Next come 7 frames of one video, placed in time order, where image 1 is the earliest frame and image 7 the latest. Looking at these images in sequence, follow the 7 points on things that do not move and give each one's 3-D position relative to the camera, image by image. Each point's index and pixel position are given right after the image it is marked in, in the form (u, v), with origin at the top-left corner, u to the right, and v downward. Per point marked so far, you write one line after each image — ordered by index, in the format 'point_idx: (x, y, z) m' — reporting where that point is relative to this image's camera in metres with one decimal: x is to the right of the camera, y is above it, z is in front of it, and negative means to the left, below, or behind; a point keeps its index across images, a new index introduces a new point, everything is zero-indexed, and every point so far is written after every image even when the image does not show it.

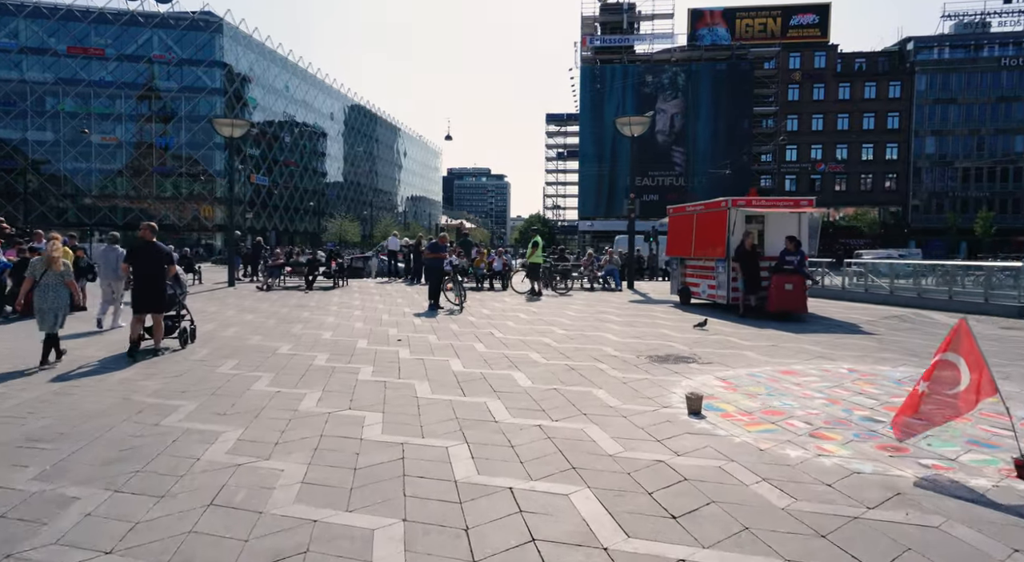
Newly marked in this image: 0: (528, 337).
0: (+0.2, -0.9, +10.2) m
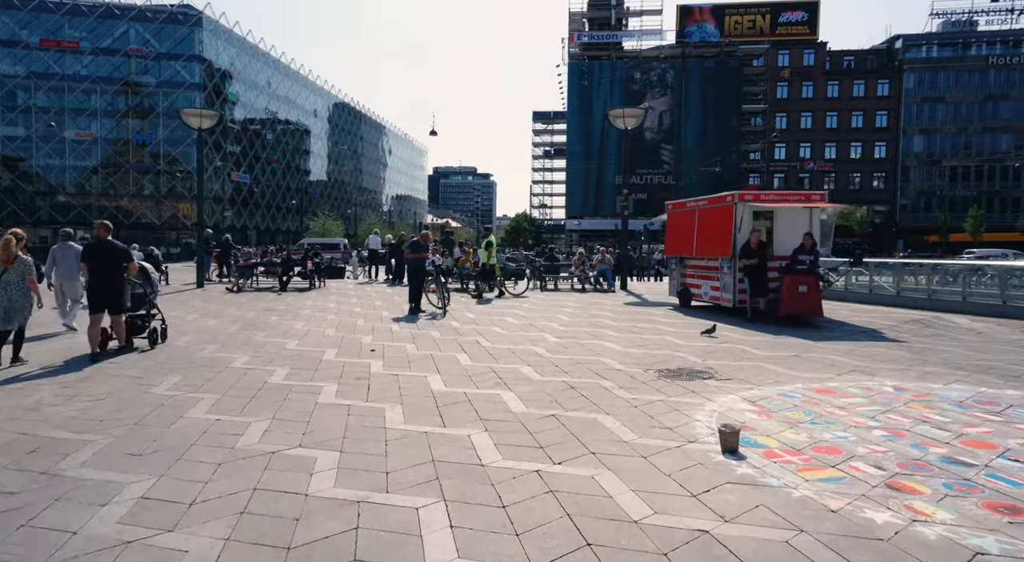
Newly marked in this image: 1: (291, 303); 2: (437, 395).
0: (+0.1, -1.0, +9.1) m
1: (-5.6, -0.6, +16.0) m
2: (-0.7, -1.1, +6.2) m
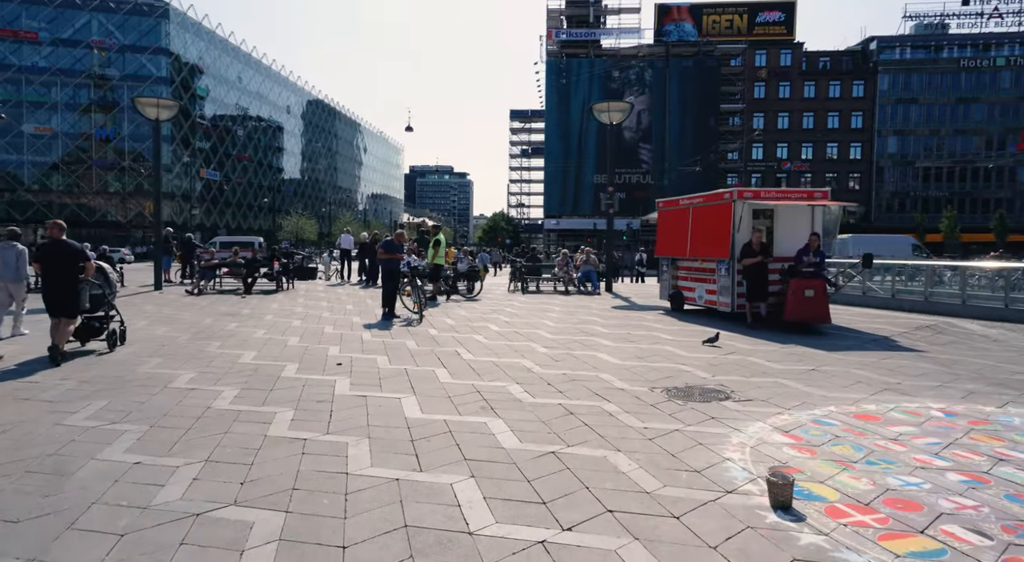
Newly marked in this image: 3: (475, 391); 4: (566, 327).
0: (-0.1, -1.0, +8.1) m
1: (-6.0, -0.6, +14.8) m
2: (-0.8, -1.2, +5.2) m
3: (-0.4, -1.1, +6.4) m
4: (+1.0, -0.8, +11.5) m
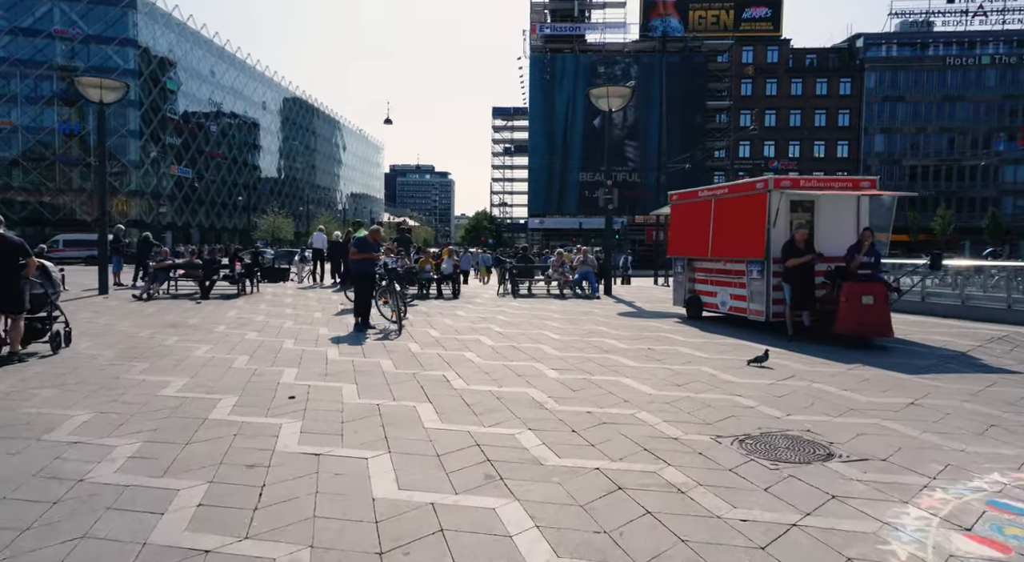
0: (-0.1, -1.1, +6.3) m
1: (-6.2, -0.7, +12.8) m
2: (-0.7, -1.3, +3.4) m
3: (-0.3, -1.2, +4.6) m
4: (+0.9, -0.9, +9.7) m
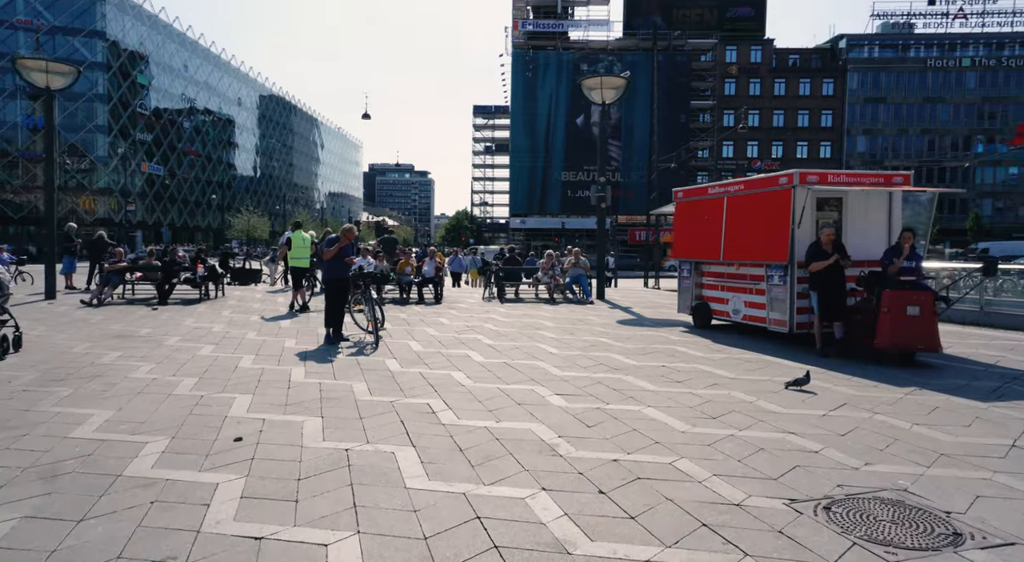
0: (-0.1, -1.2, +5.2) m
1: (-6.3, -0.8, +11.5) m
2: (-0.6, -1.3, +2.2) m
3: (-0.2, -1.3, +3.4) m
4: (+0.9, -1.0, +8.6) m
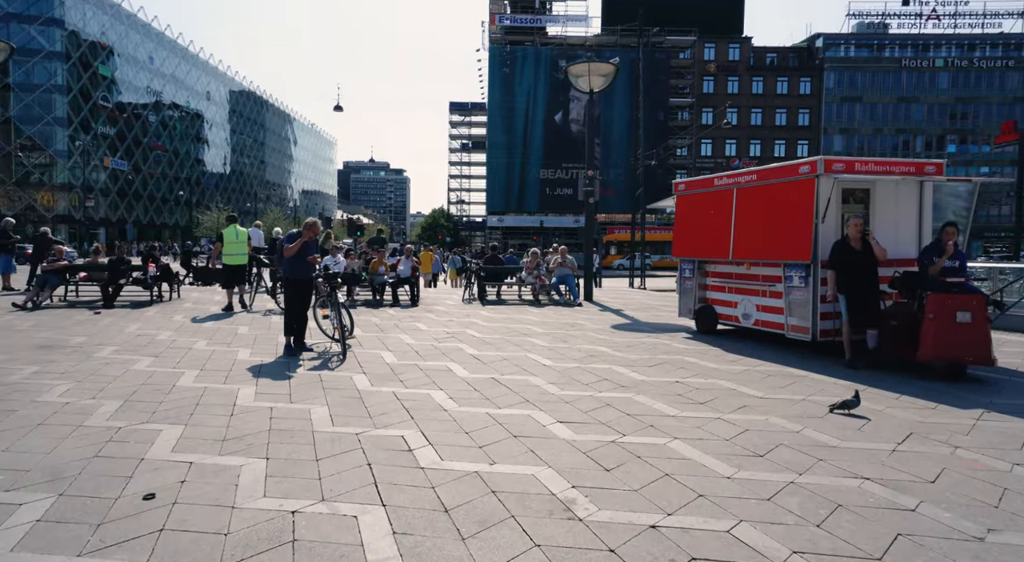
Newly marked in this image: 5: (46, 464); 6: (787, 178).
0: (-0.1, -1.2, +4.1) m
1: (-6.6, -0.8, +10.1) m
2: (-0.5, -1.4, +1.1) m
3: (-0.2, -1.3, +2.3) m
4: (+0.7, -1.0, +7.5) m
5: (-3.1, -1.2, +4.2) m
6: (+3.5, +1.3, +8.1) m
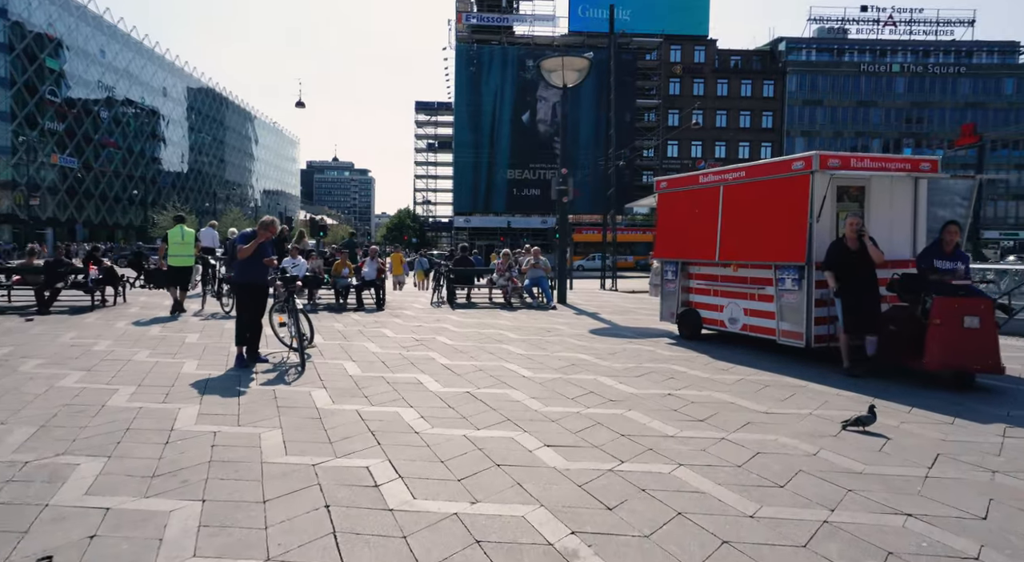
0: (-0.2, -1.2, +3.4) m
1: (-7.0, -0.9, +9.1) m
2: (-0.4, -1.4, +0.4) m
3: (-0.1, -1.3, +1.7) m
4: (+0.5, -1.0, +6.9) m
5: (-3.1, -1.2, +3.4) m
6: (+3.2, +1.3, +7.6) m
